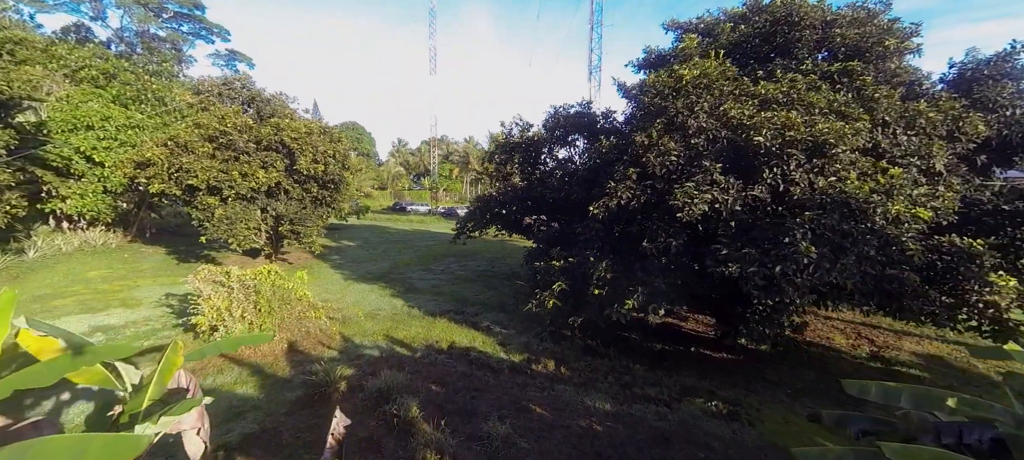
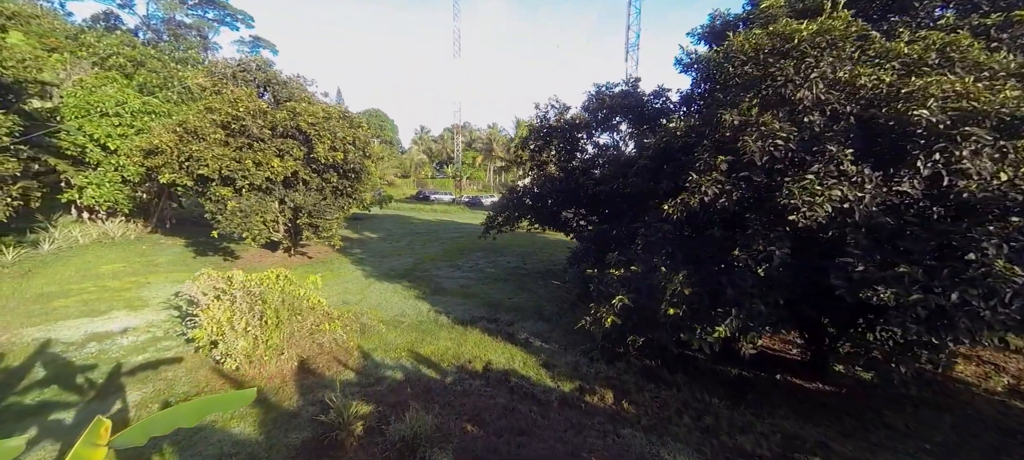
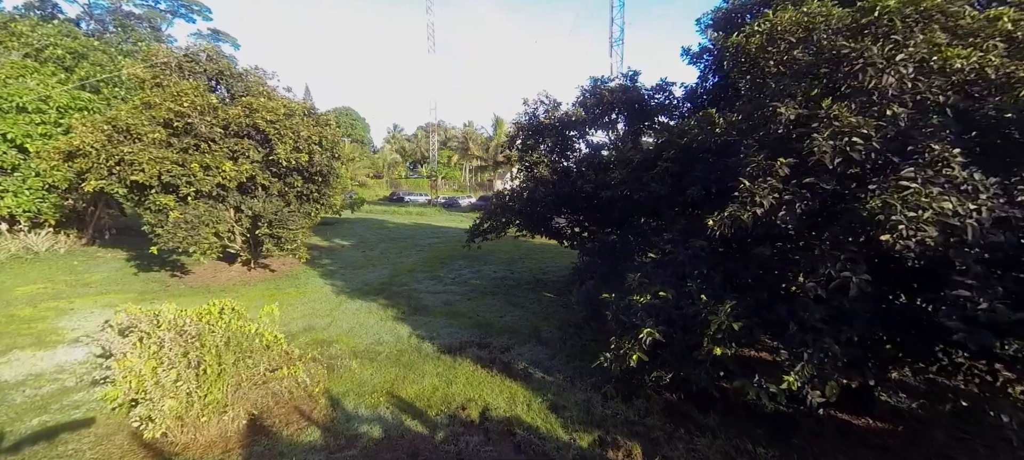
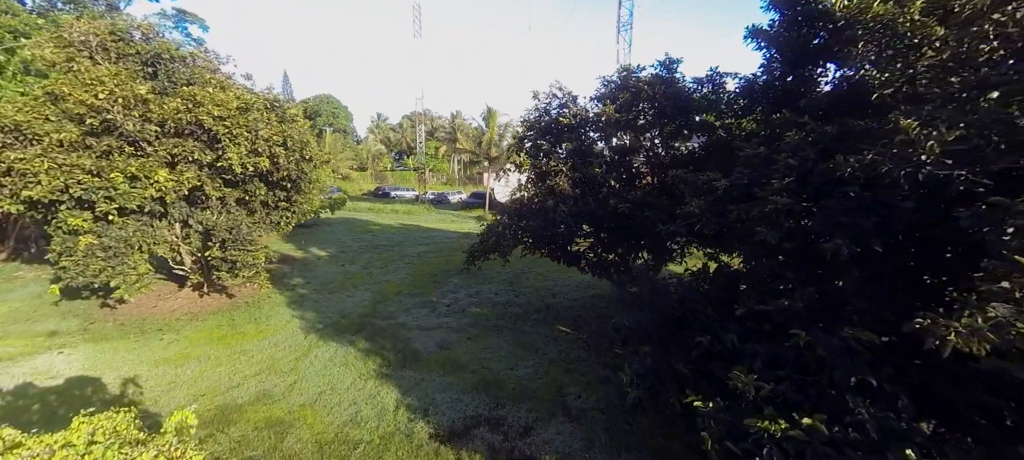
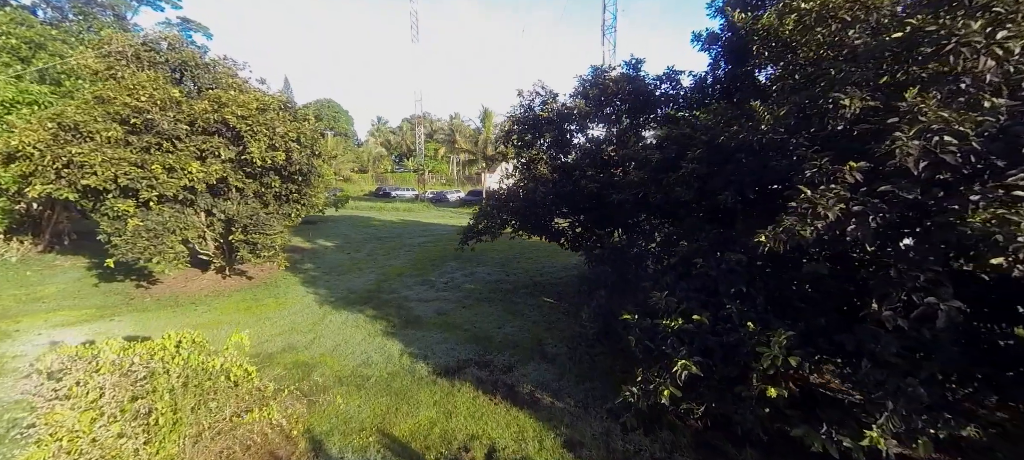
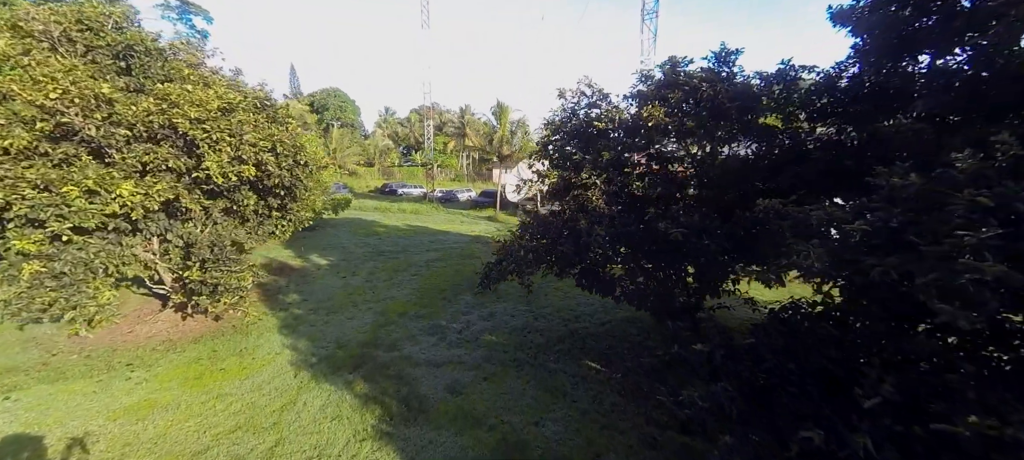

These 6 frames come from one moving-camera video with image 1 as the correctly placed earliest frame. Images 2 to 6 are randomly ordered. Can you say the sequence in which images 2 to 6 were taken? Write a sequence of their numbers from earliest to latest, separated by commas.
2, 3, 5, 4, 6
